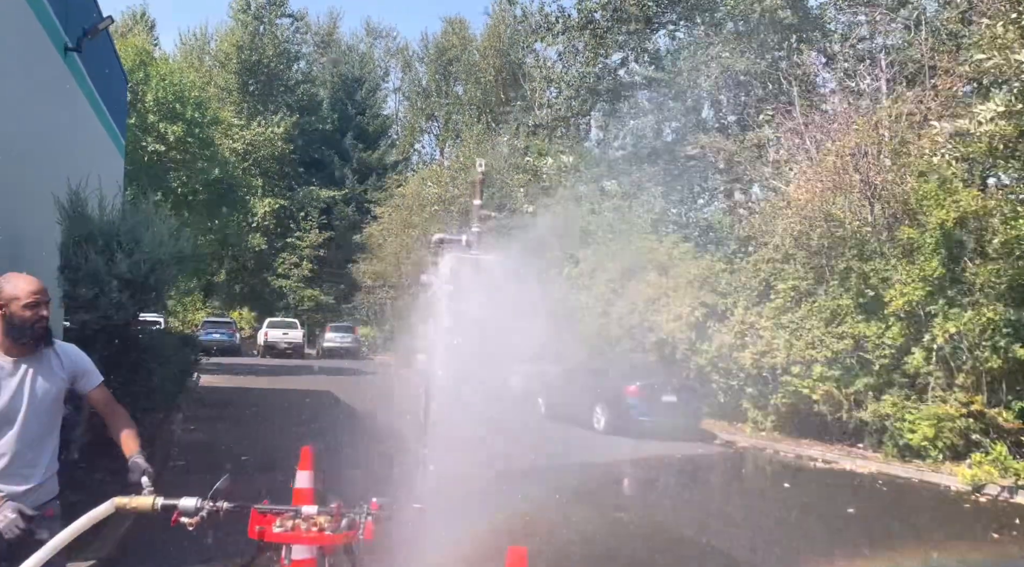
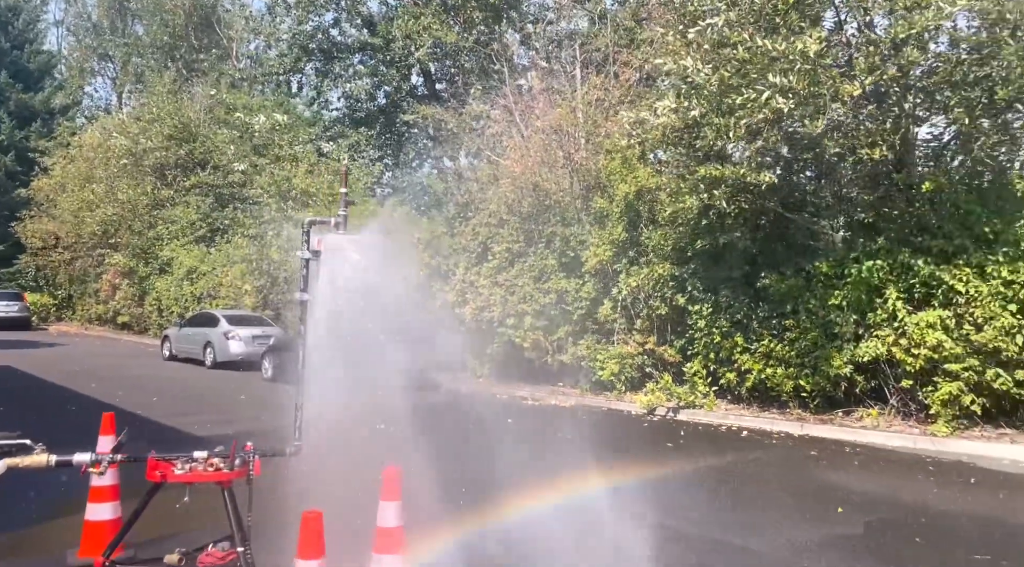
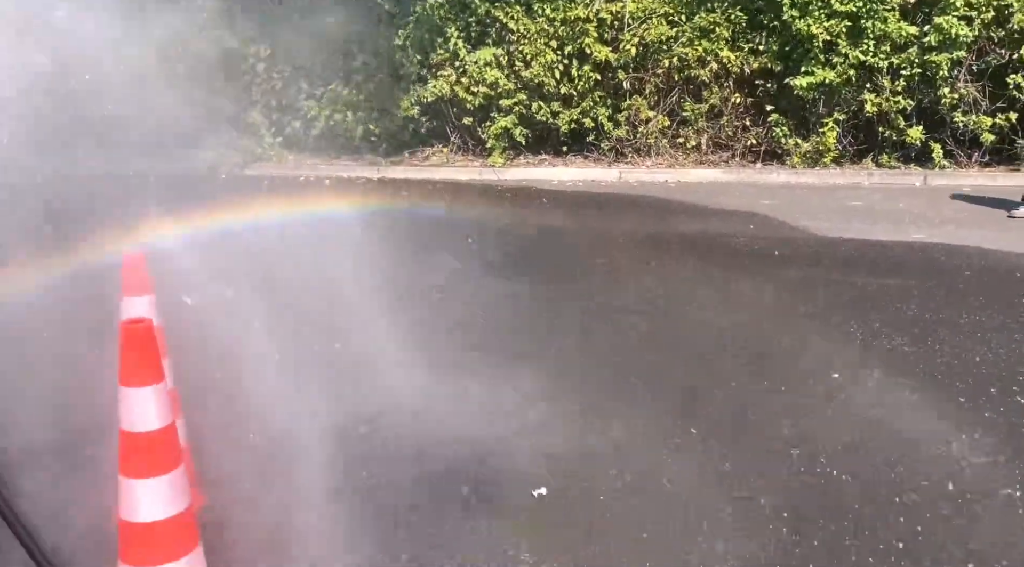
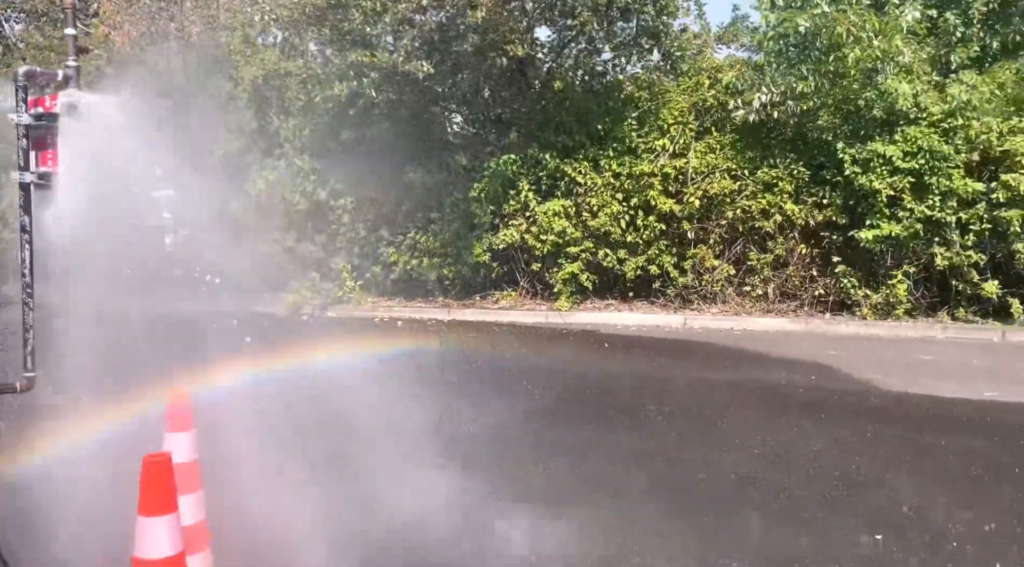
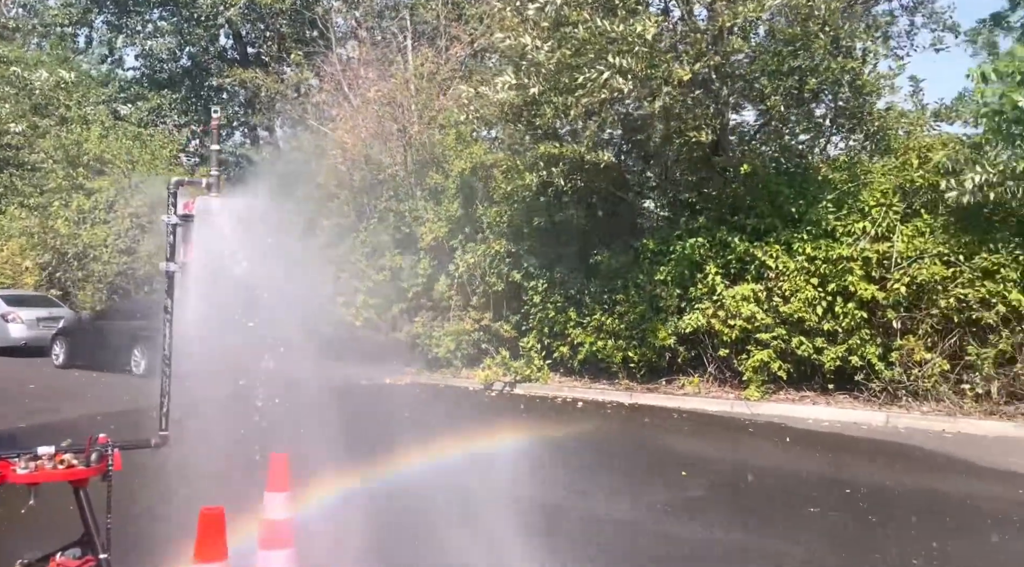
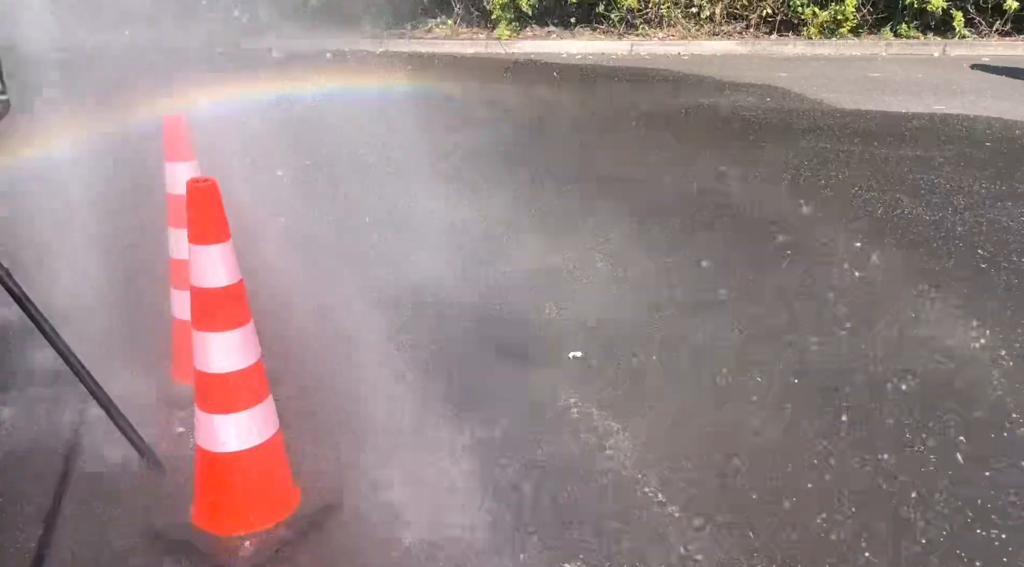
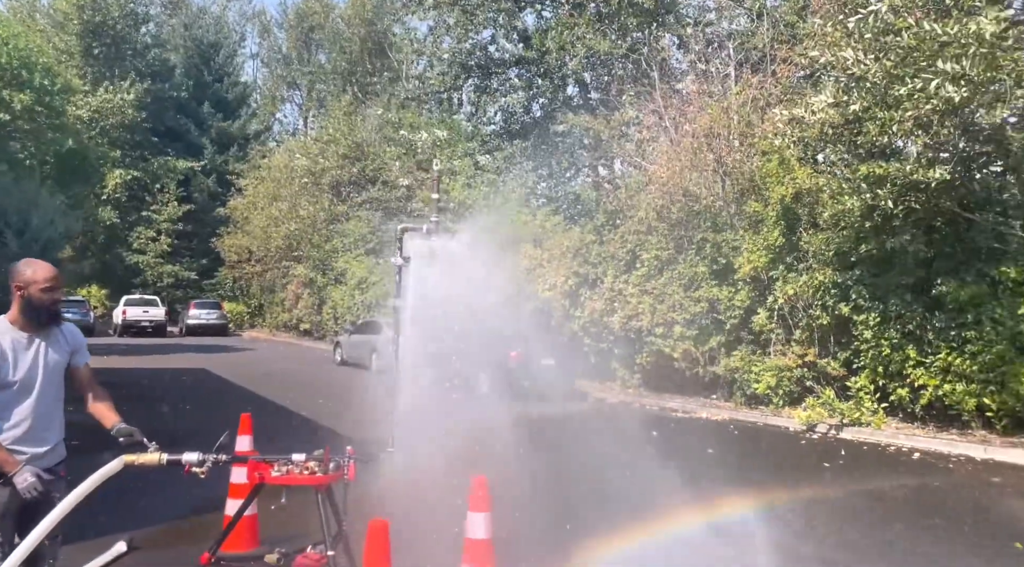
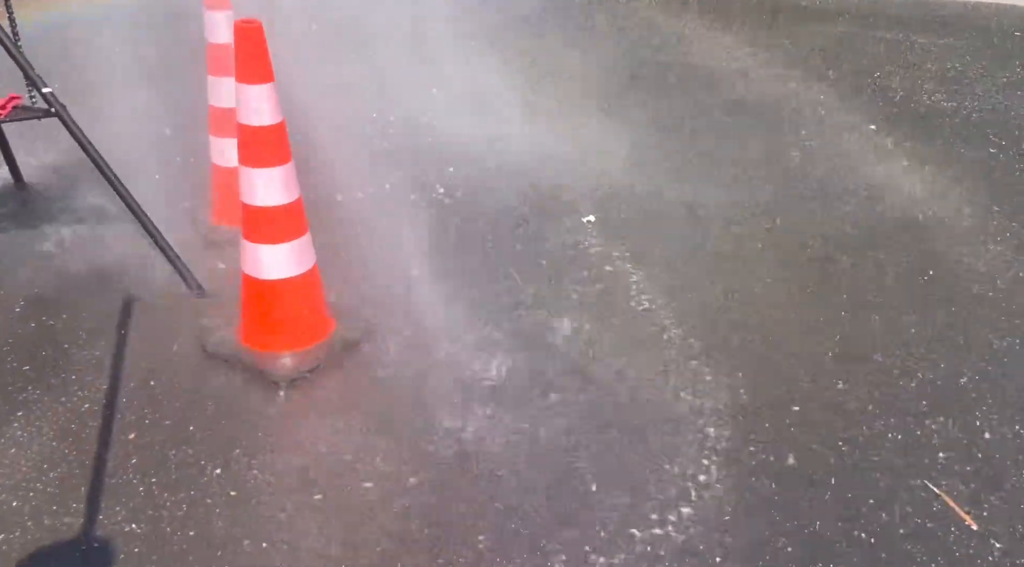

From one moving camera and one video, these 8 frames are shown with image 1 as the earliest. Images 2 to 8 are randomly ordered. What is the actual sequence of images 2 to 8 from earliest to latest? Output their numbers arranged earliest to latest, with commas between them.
7, 2, 5, 4, 3, 6, 8
